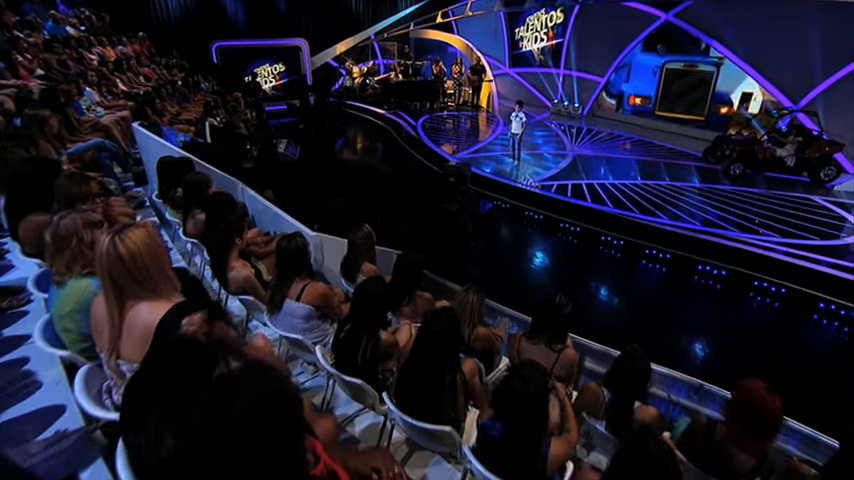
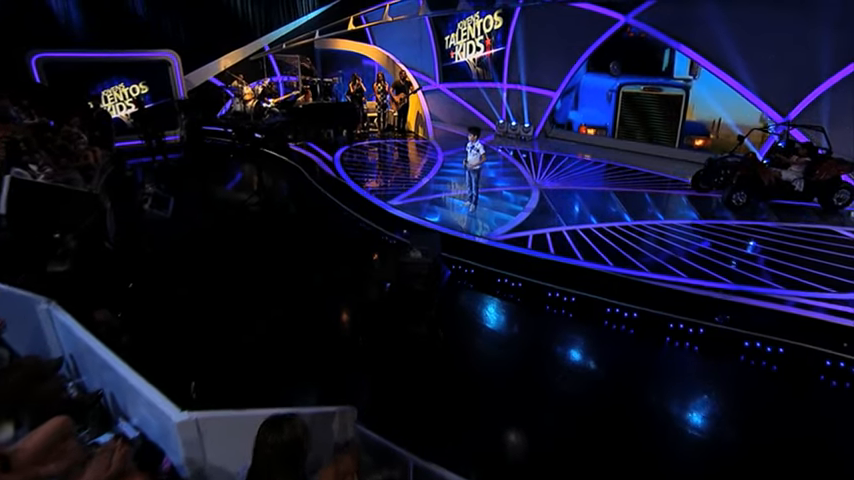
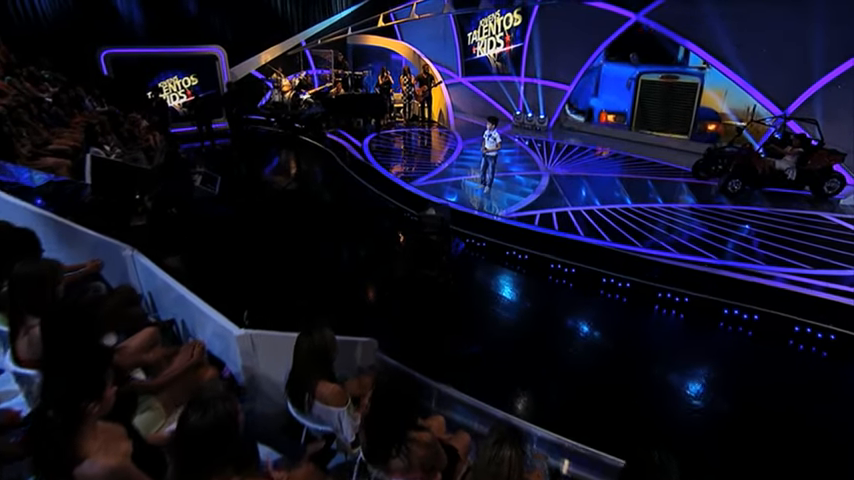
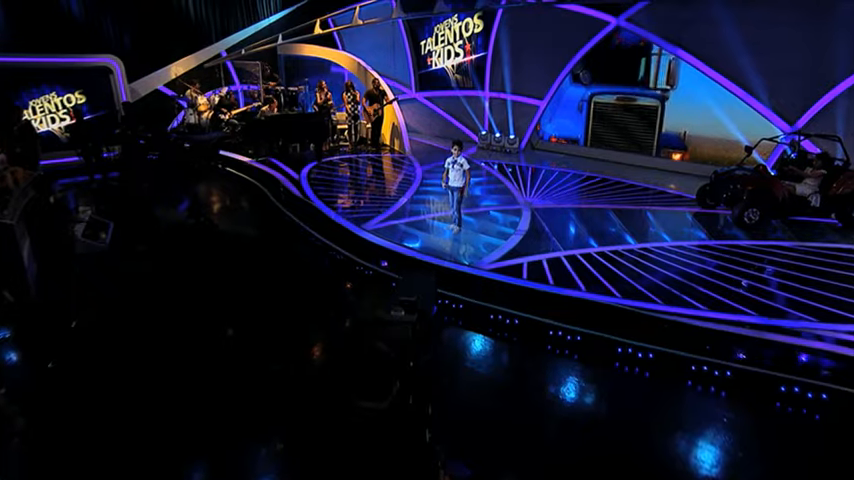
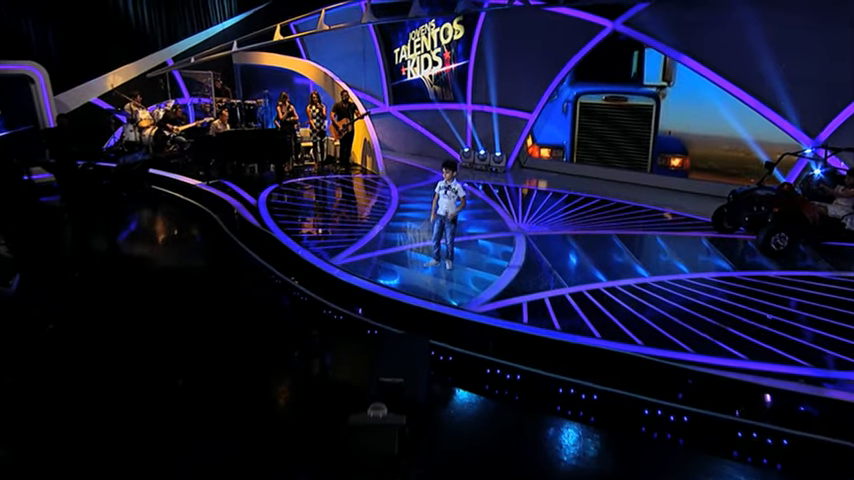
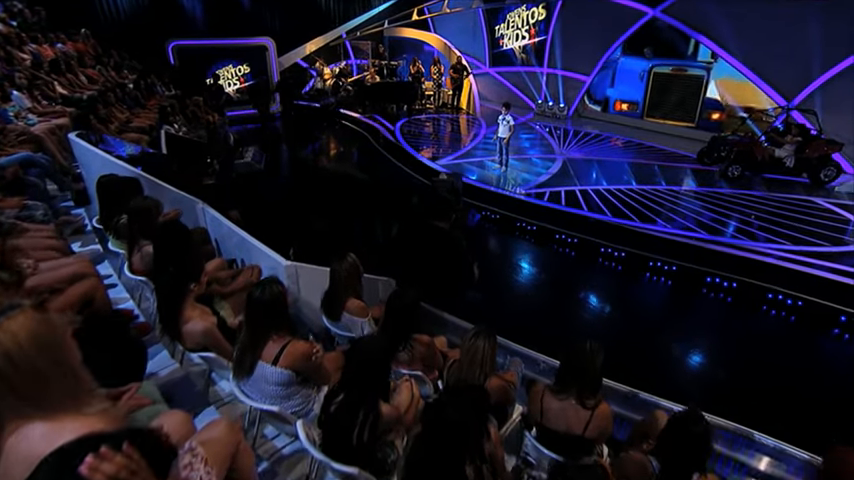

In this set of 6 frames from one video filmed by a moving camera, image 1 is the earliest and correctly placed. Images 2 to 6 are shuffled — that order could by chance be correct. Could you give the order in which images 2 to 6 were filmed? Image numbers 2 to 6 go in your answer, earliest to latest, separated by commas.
6, 3, 2, 4, 5
